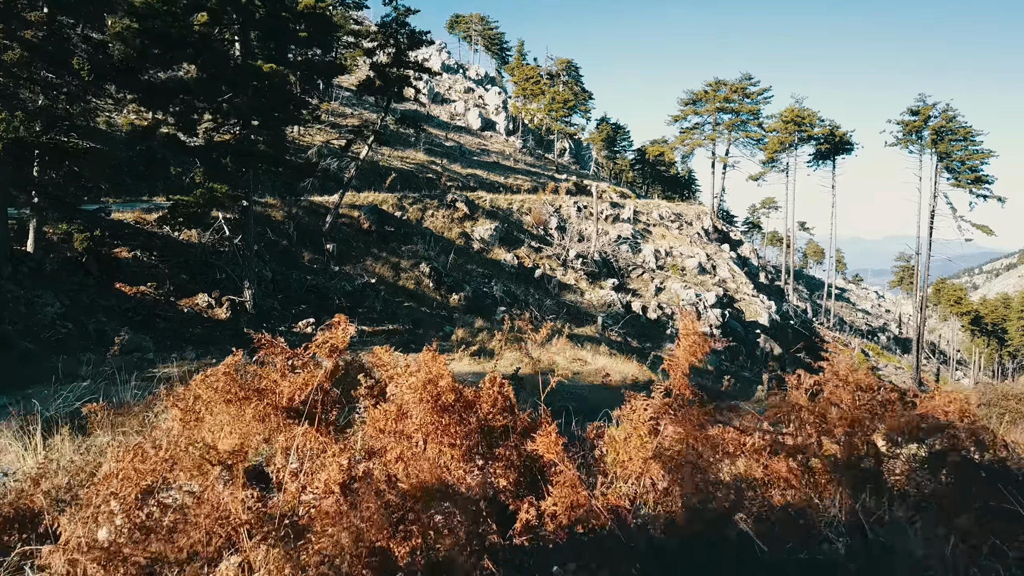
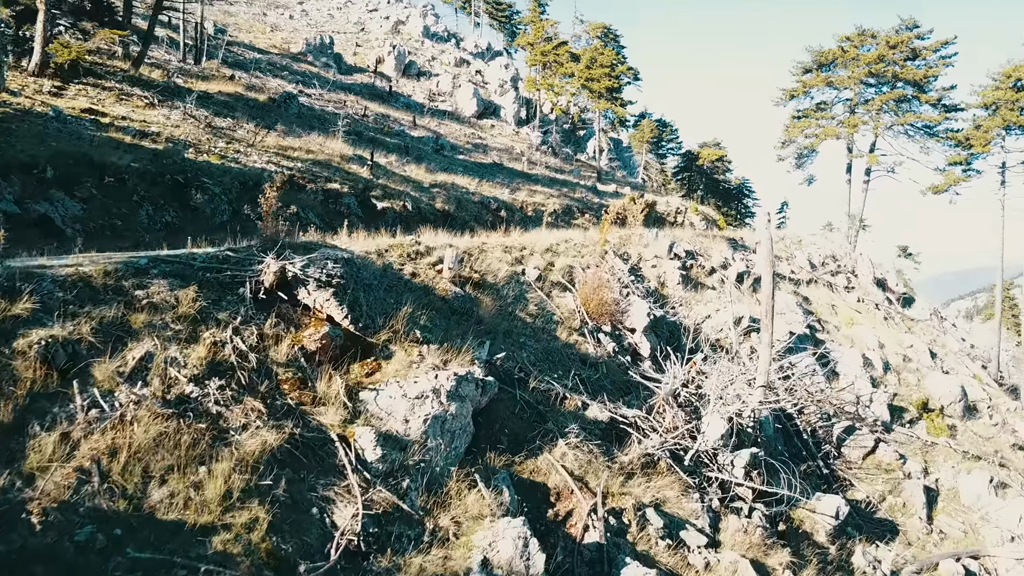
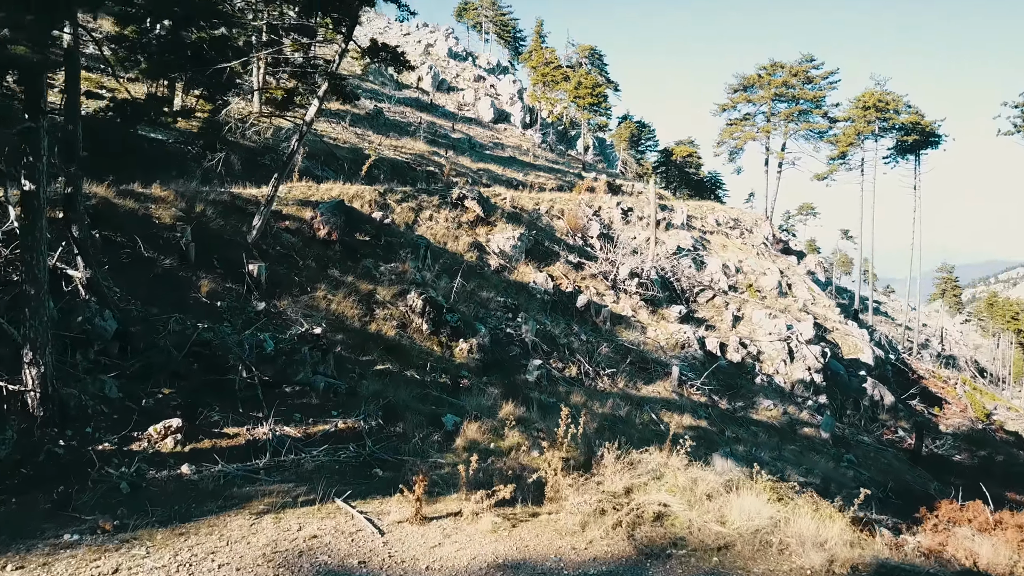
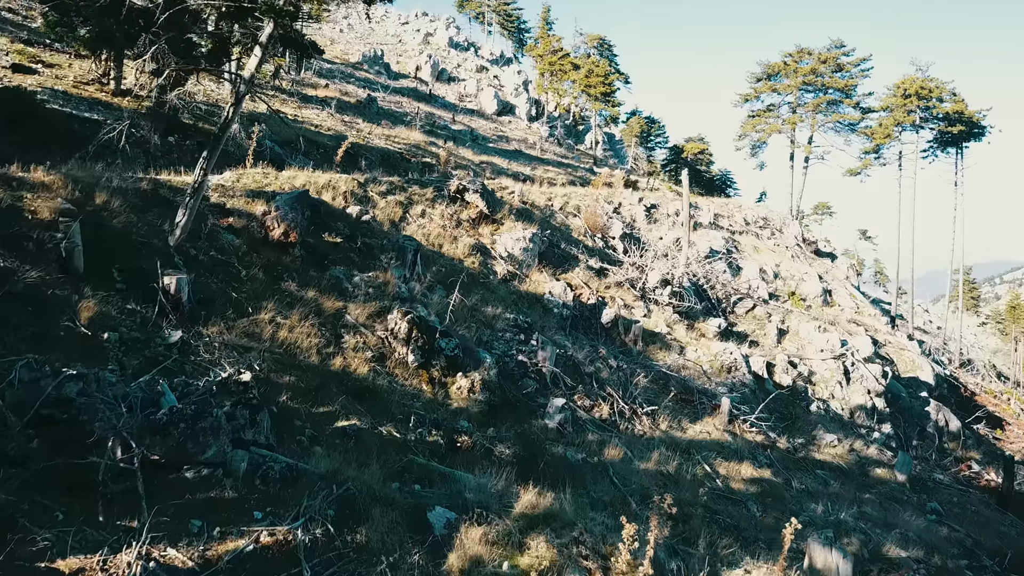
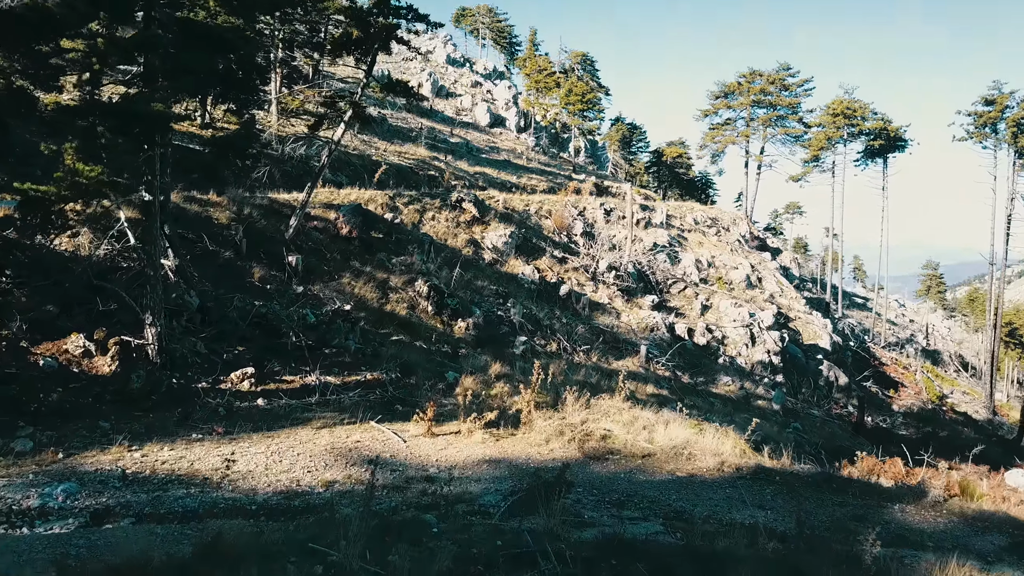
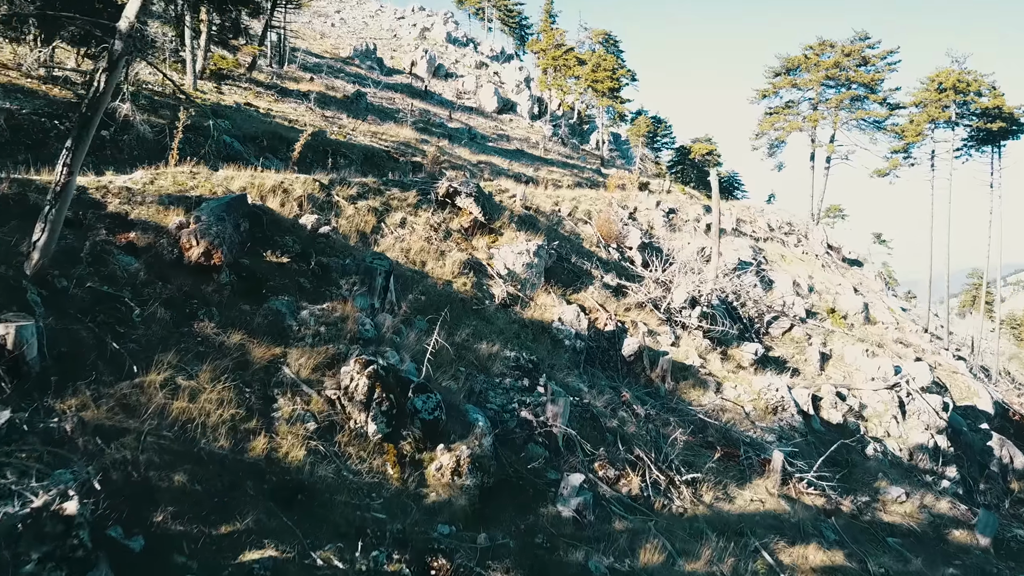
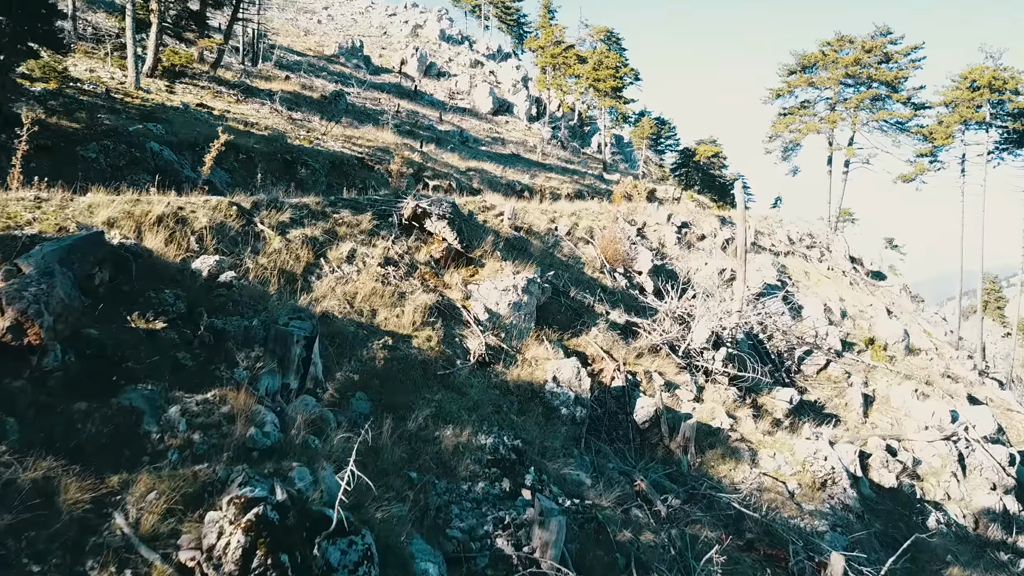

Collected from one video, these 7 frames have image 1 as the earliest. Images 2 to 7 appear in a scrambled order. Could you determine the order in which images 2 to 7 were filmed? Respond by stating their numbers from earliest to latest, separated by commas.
5, 3, 4, 6, 7, 2
